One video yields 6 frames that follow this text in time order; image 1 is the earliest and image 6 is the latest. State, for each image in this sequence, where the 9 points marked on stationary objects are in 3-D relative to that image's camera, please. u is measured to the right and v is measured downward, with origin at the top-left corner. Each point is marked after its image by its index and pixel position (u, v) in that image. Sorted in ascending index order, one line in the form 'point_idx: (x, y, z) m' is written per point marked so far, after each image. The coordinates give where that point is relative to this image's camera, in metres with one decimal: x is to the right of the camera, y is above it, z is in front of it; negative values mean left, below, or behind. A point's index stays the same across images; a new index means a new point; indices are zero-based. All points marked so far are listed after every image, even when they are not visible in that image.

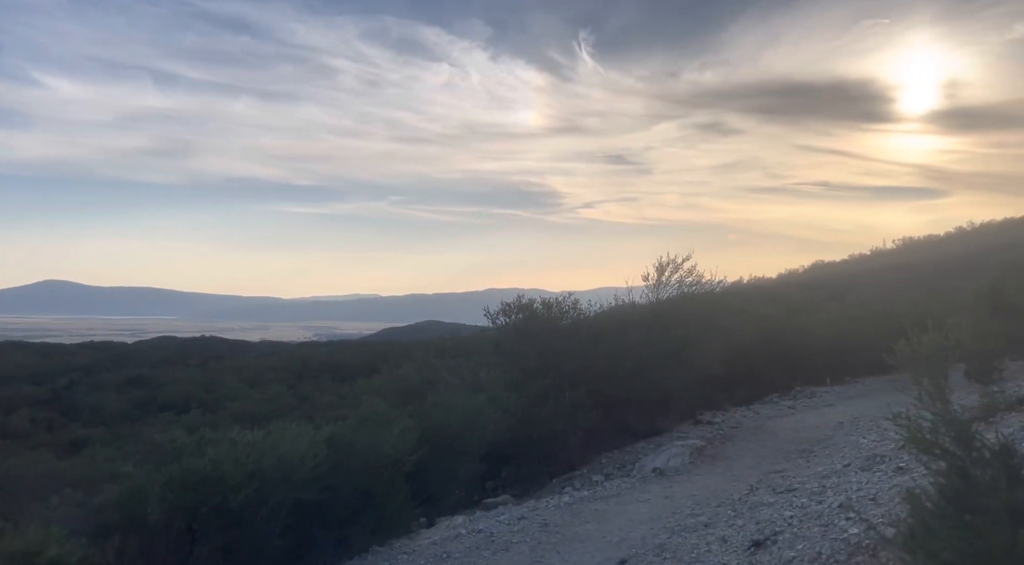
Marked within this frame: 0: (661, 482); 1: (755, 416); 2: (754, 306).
0: (+2.1, -2.9, +10.0) m
1: (+4.9, -2.7, +14.0) m
2: (+7.2, -0.6, +19.7) m
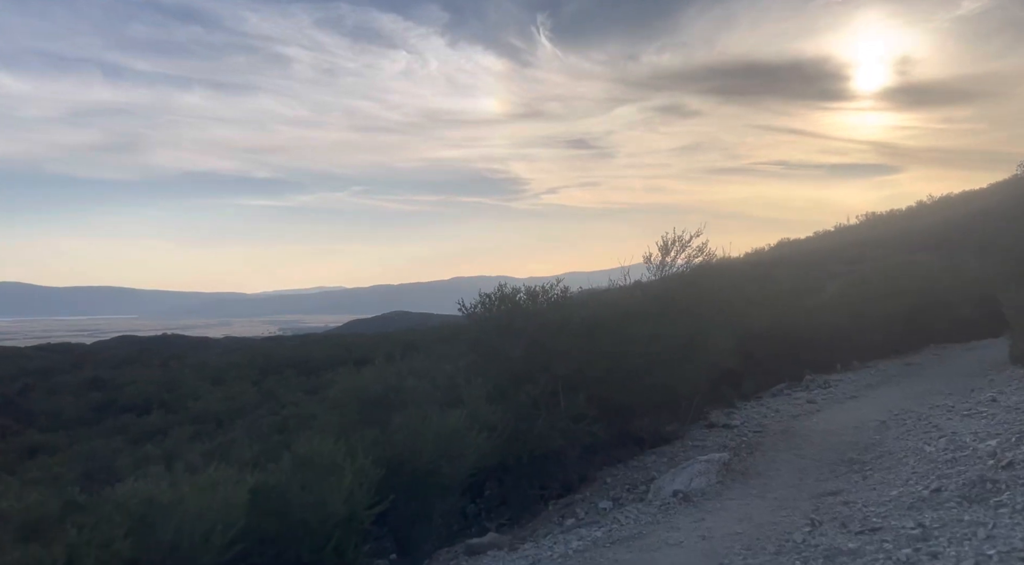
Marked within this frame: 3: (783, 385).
0: (+2.0, -2.6, +8.0) m
1: (+4.6, -2.3, +12.2) m
2: (+6.5, 0.0, +17.9) m
3: (+6.1, -2.3, +15.7) m
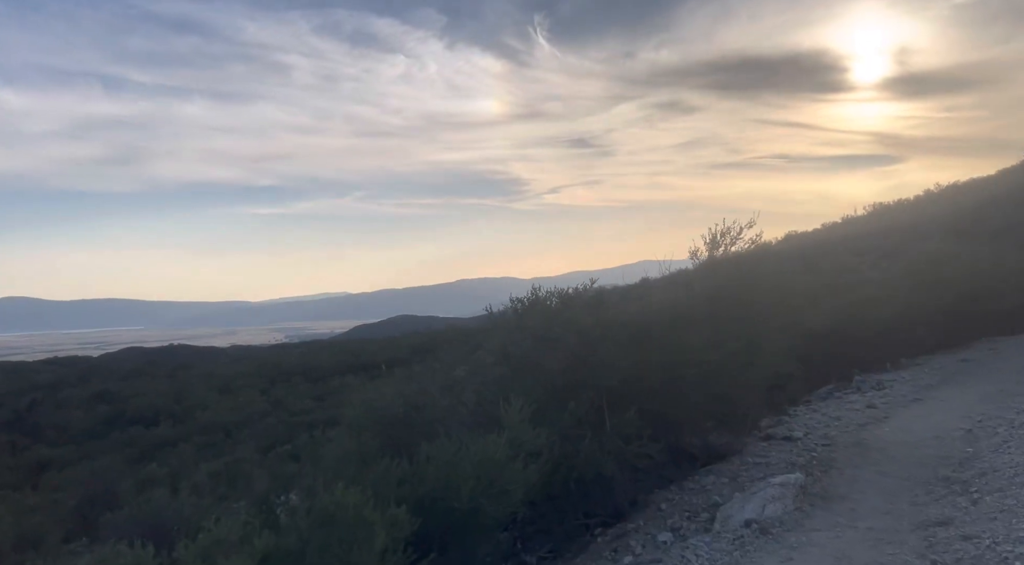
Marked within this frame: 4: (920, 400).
0: (+2.6, -2.6, +6.9) m
1: (+5.1, -2.2, +11.1) m
2: (+7.0, +0.1, +16.8) m
3: (+6.6, -2.2, +14.6) m
4: (+7.1, -2.1, +12.1) m
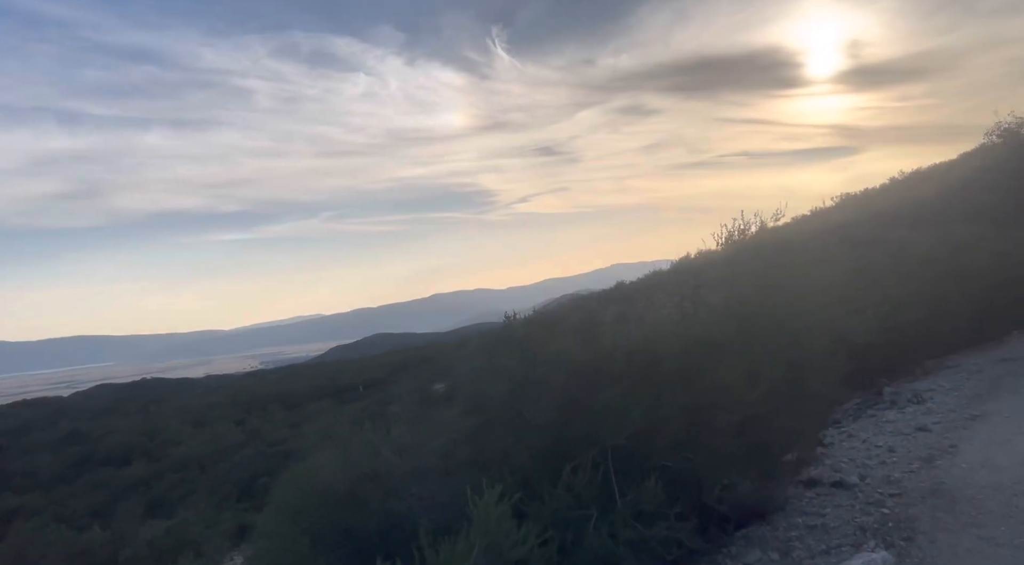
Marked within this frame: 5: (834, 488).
0: (+2.5, -2.7, +4.7) m
1: (+4.9, -2.2, +9.0) m
2: (+6.4, +0.1, +14.8) m
3: (+6.2, -2.2, +12.5) m
4: (+6.8, -2.0, +10.1) m
5: (+3.7, -2.4, +8.1) m
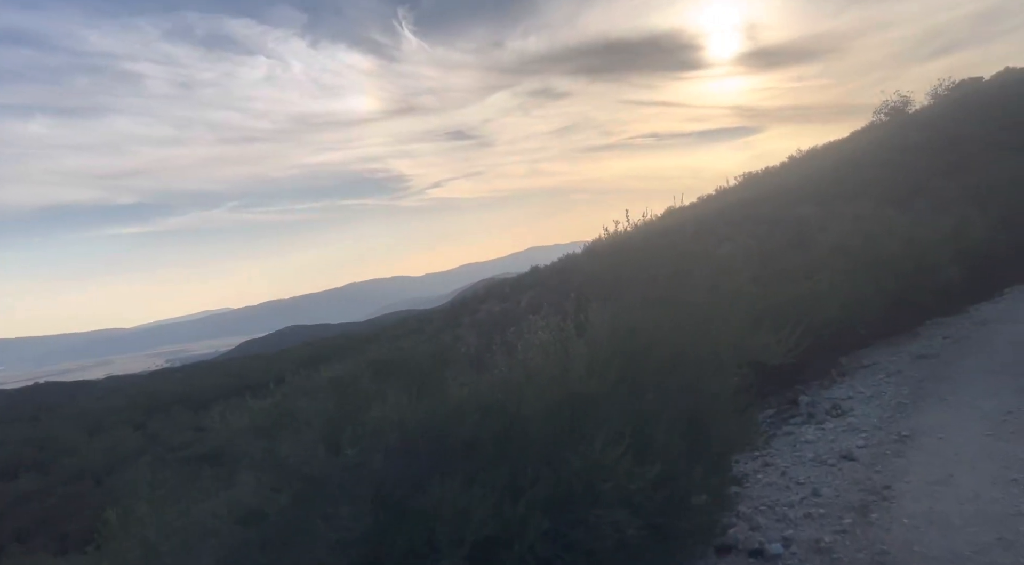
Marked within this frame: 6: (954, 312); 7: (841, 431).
0: (+1.3, -3.0, +2.8) m
1: (+3.2, -2.3, +7.4) m
2: (+4.0, +0.2, +13.3) m
3: (+4.1, -2.1, +11.1) m
4: (+5.0, -2.0, +8.7) m
5: (+2.2, -2.5, +6.4) m
6: (+9.7, -0.7, +15.2) m
7: (+4.6, -2.0, +9.6) m
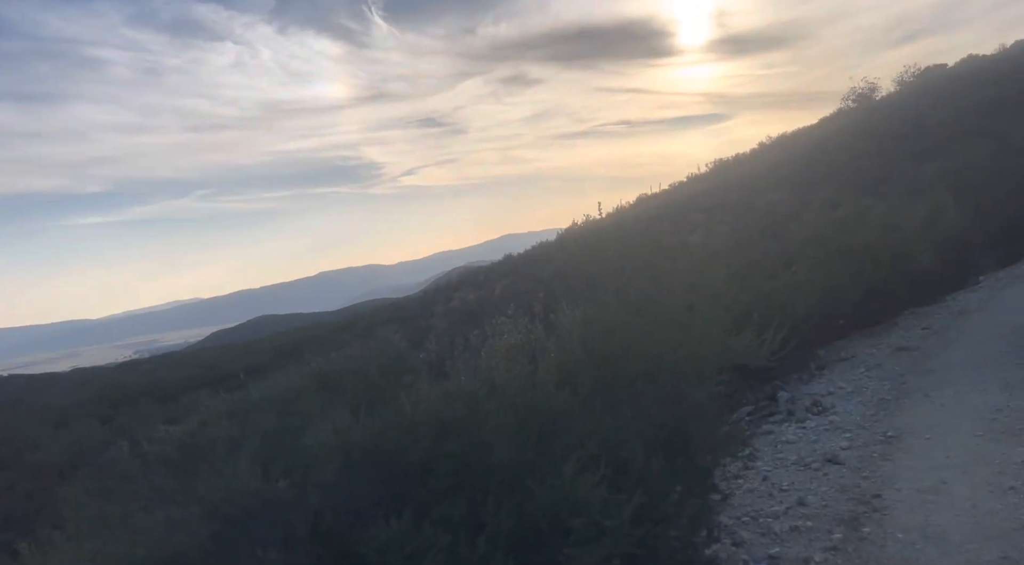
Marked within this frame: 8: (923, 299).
0: (+1.2, -3.0, +2.3) m
1: (+2.9, -2.3, +6.9) m
2: (+3.4, +0.3, +12.8) m
3: (+3.6, -2.0, +10.6) m
4: (+4.6, -1.9, +8.3) m
5: (+1.8, -2.5, +5.9) m
6: (+9.0, -0.4, +14.9) m
7: (+4.1, -1.9, +9.2) m
8: (+9.0, -0.3, +15.1) m
